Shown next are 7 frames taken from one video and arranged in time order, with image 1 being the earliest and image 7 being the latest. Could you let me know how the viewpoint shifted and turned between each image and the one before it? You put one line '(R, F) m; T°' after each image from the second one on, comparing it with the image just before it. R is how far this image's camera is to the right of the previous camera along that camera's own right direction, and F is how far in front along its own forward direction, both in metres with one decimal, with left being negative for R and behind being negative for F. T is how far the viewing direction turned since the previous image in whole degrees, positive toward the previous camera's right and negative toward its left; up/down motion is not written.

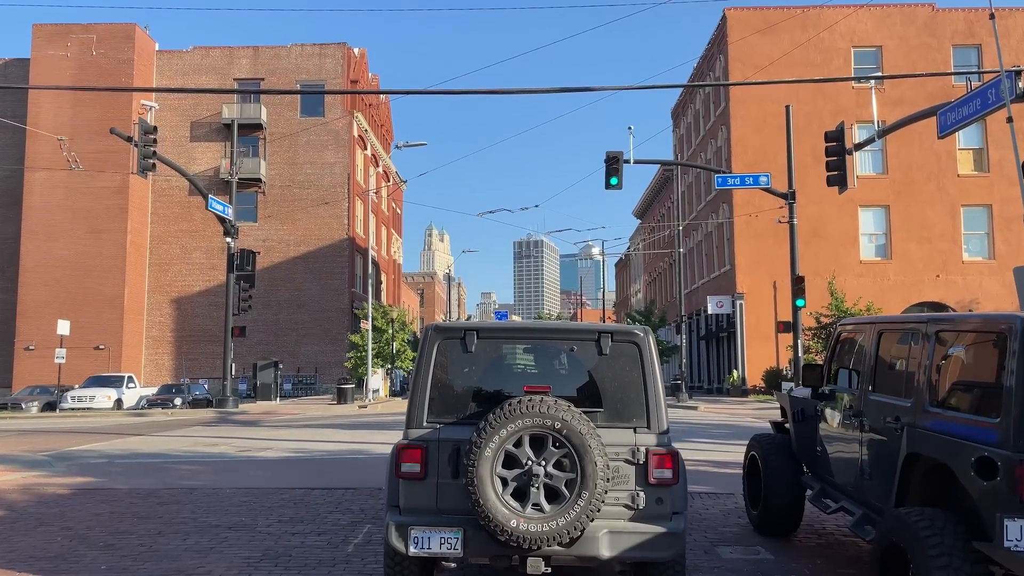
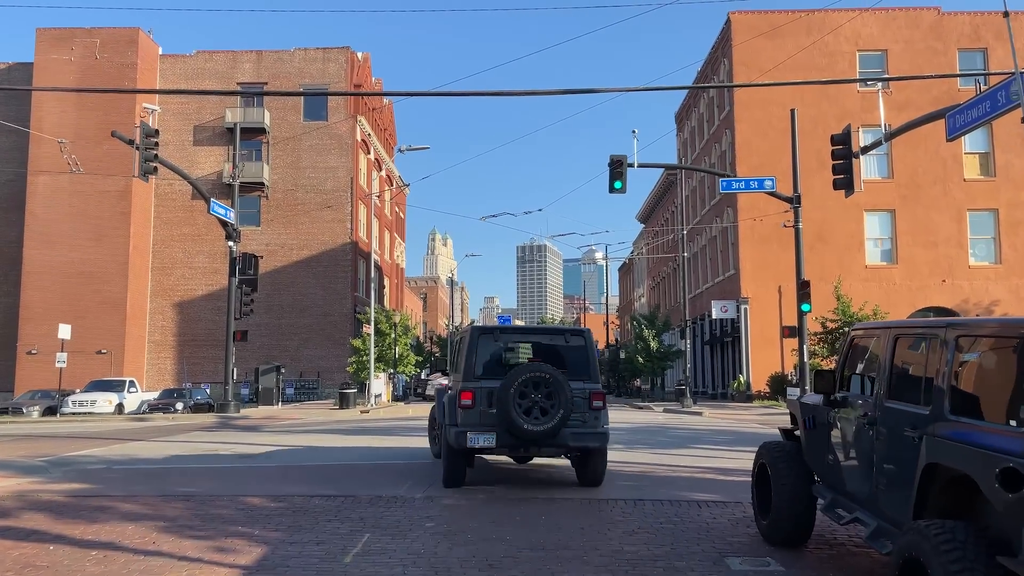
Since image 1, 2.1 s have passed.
(0.0, +0.2) m; 0°
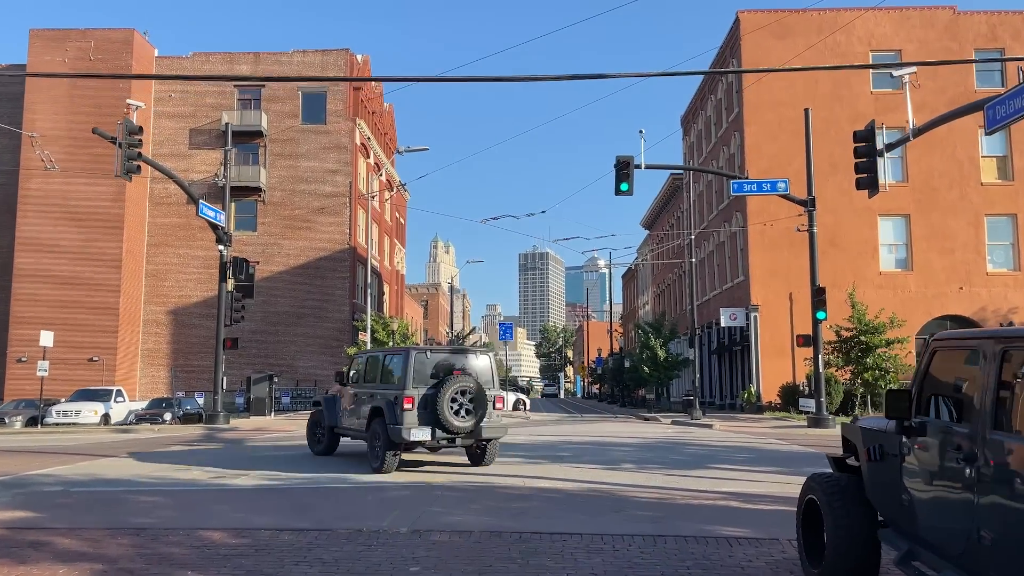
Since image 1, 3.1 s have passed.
(0.0, +1.2) m; 0°
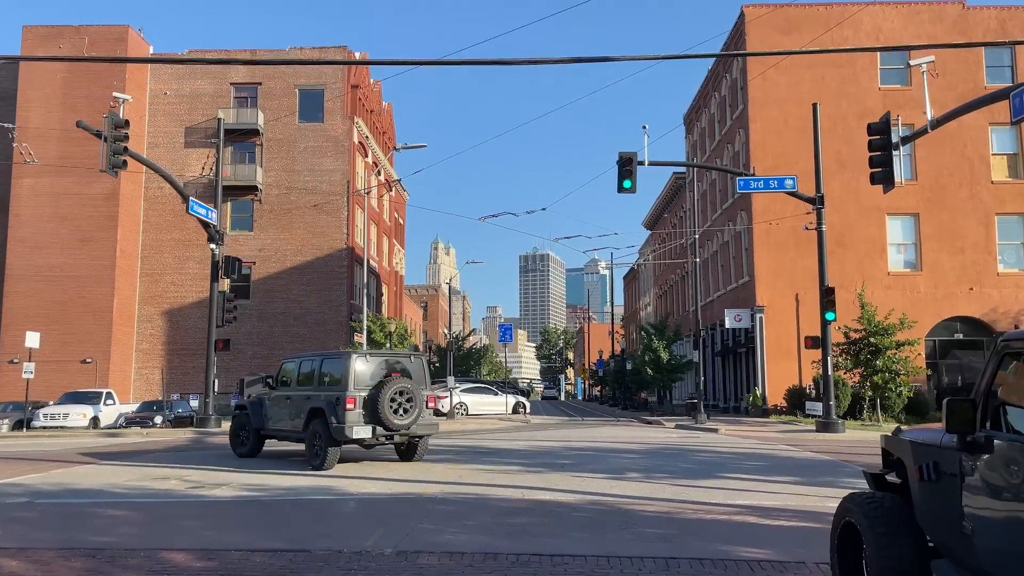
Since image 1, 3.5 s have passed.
(0.0, +0.7) m; 0°
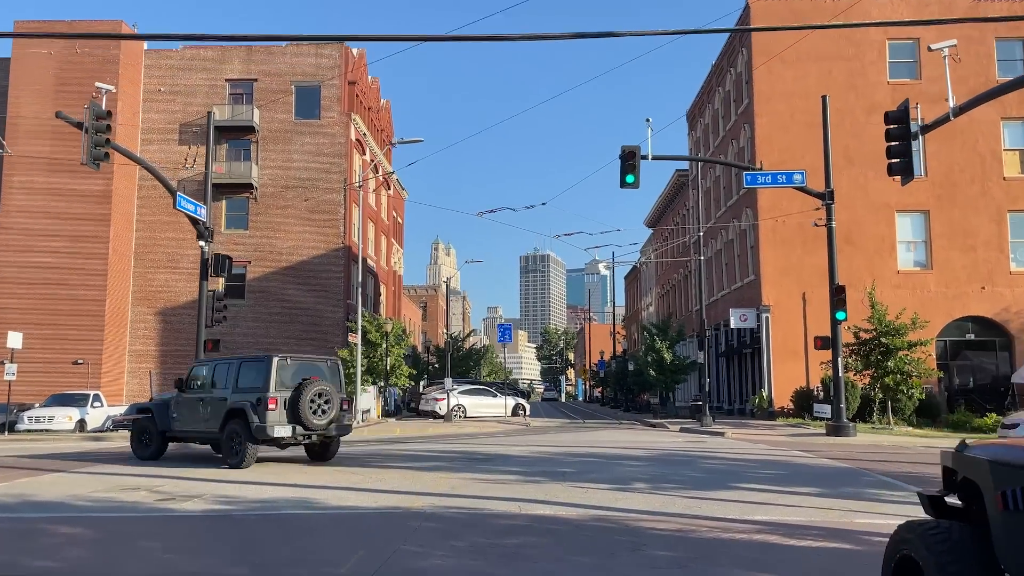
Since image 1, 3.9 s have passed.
(0.0, +0.9) m; 0°
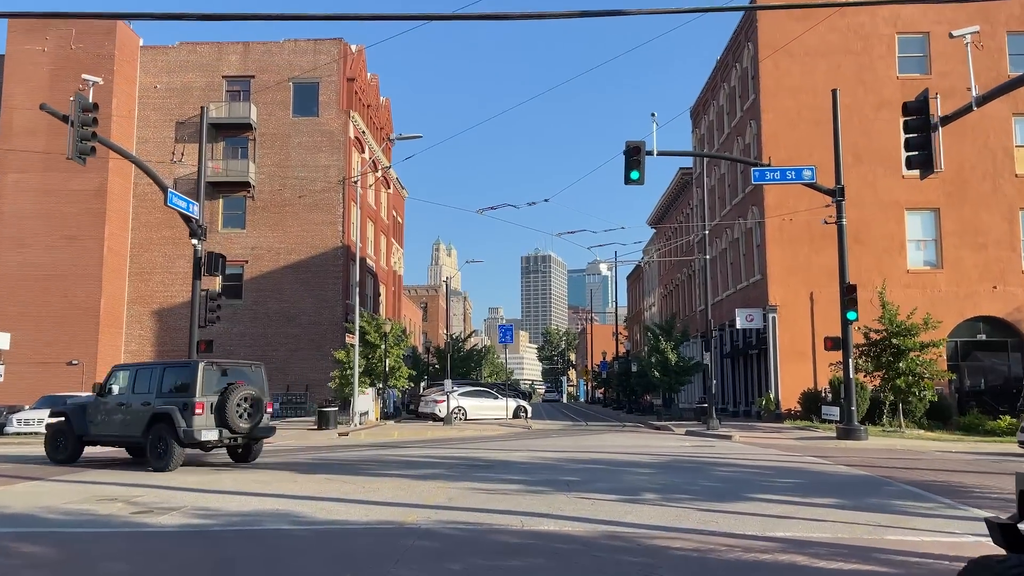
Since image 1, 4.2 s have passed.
(0.0, +0.7) m; 0°
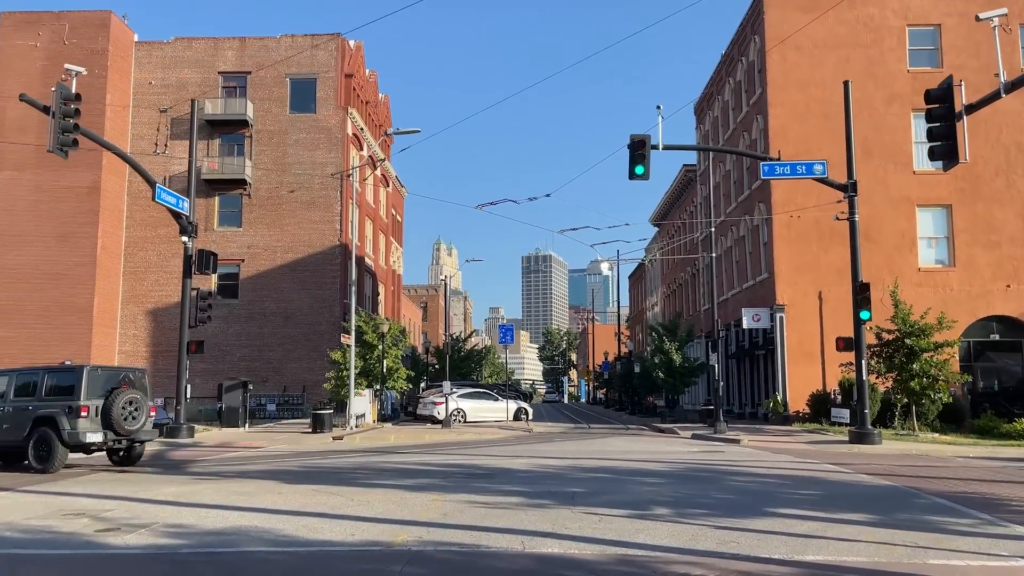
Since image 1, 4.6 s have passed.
(0.0, +0.8) m; 0°
